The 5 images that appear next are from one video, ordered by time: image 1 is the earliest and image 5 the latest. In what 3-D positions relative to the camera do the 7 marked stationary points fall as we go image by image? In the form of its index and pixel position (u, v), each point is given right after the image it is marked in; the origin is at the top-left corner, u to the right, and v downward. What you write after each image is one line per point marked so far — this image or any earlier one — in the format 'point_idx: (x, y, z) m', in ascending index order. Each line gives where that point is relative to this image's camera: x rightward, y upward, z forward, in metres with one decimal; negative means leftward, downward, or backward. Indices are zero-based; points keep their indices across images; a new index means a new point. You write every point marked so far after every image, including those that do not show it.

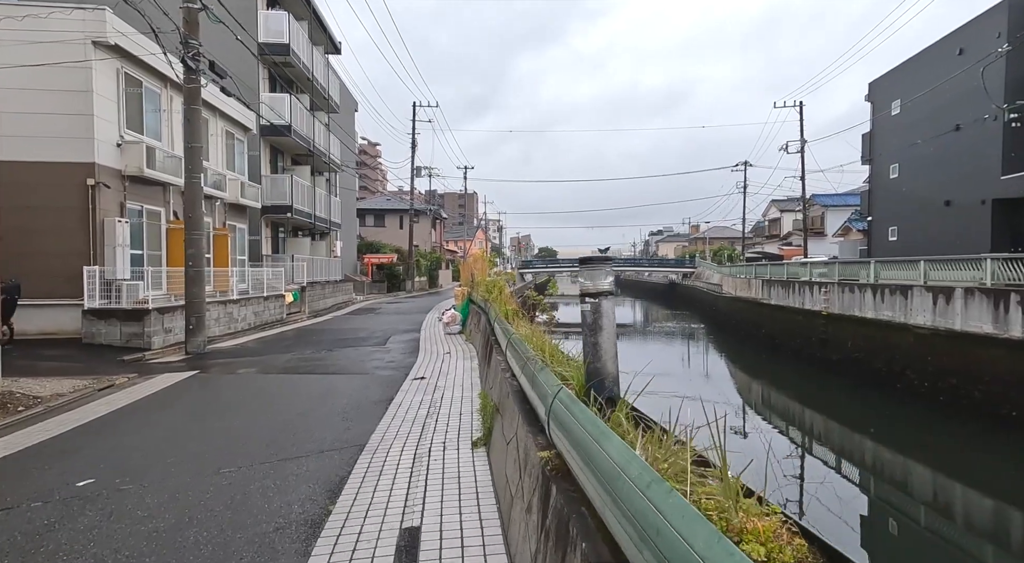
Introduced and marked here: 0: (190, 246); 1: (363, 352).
0: (-5.4, +0.6, +9.6) m
1: (-2.3, -1.1, +8.7) m
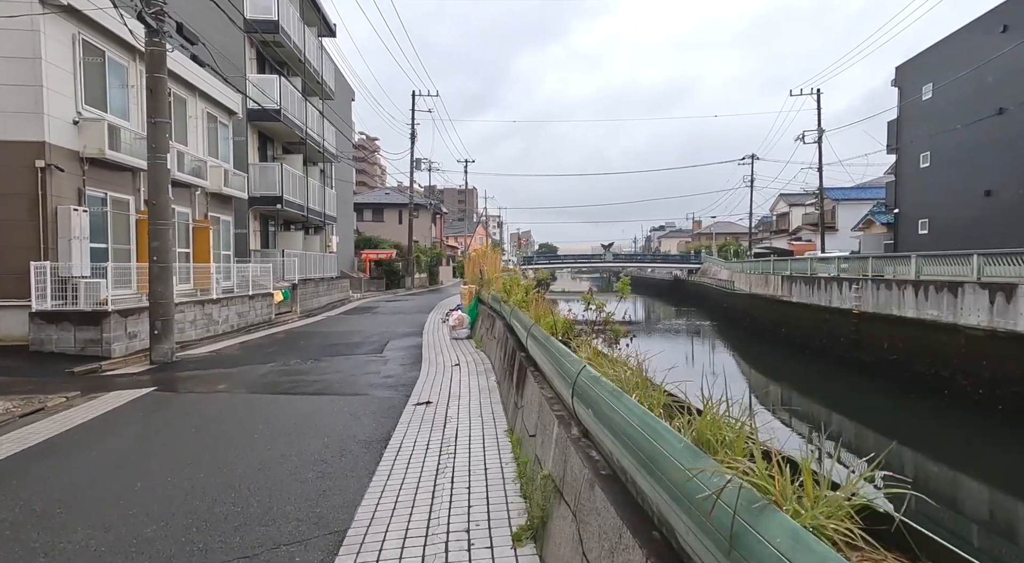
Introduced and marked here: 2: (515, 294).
0: (-5.2, +0.6, +8.2) m
1: (-2.0, -1.0, +7.4) m
2: (0.0, -0.2, +7.4) m
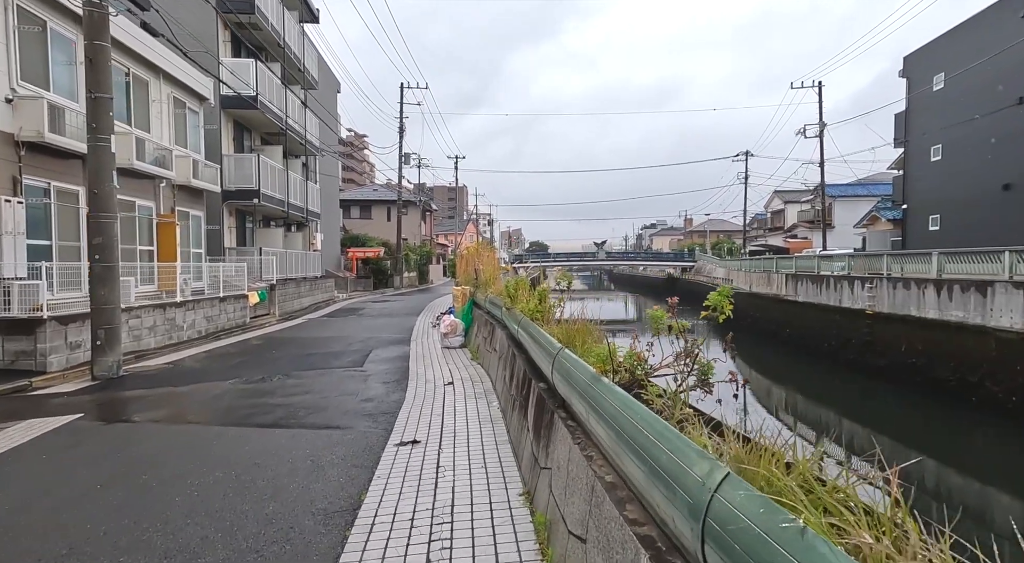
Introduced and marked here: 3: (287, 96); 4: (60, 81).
0: (-5.2, +0.6, +7.1) m
1: (-2.0, -1.1, +6.3) m
2: (+0.1, -0.2, +6.4) m
3: (-7.0, +5.8, +17.9) m
4: (-7.1, +3.1, +8.9) m
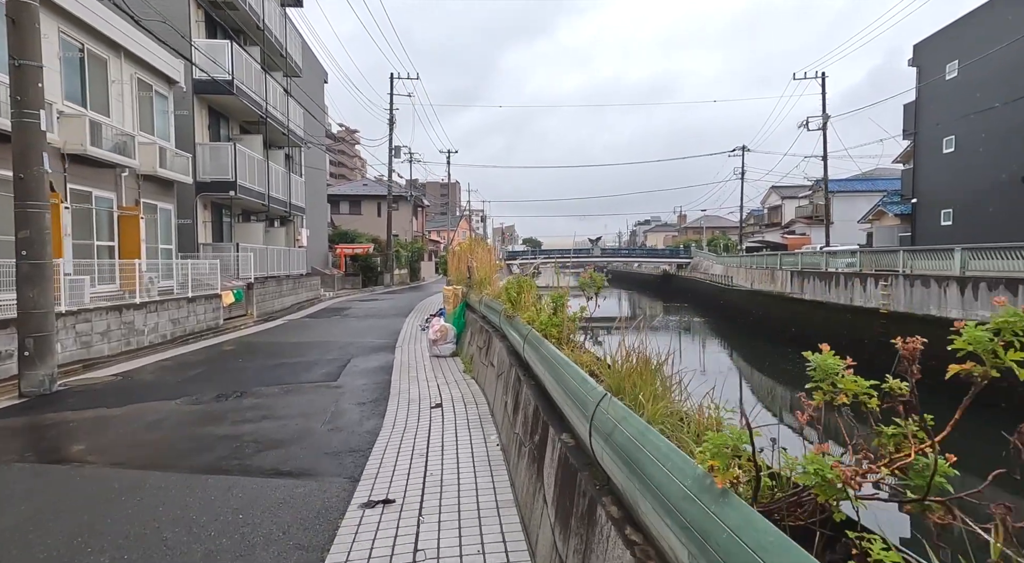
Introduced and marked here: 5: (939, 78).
0: (-5.2, +0.6, +6.1) m
1: (-2.0, -1.1, +5.3) m
2: (+0.1, -0.2, +5.4) m
3: (-7.2, +5.9, +16.8) m
4: (-7.1, +3.1, +7.9) m
5: (+14.7, +7.0, +19.8) m
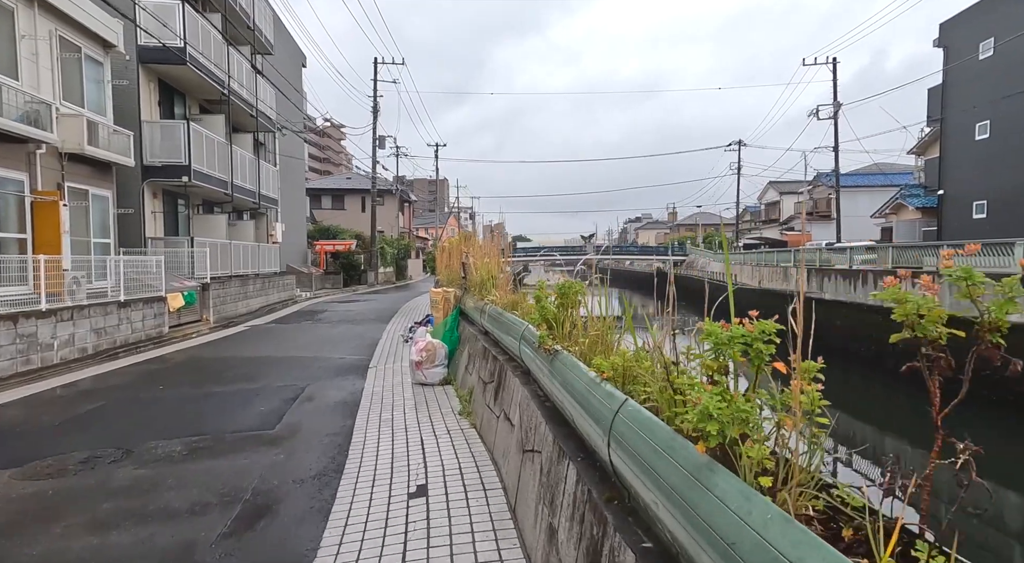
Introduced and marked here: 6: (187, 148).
0: (-5.0, +0.6, +4.1) m
1: (-1.8, -1.1, +3.4) m
2: (+0.2, -0.2, +3.6) m
3: (-7.3, +5.9, +14.8) m
4: (-7.0, +3.1, +5.9) m
5: (+14.5, +7.1, +18.2) m
6: (-7.1, +2.9, +12.4) m
